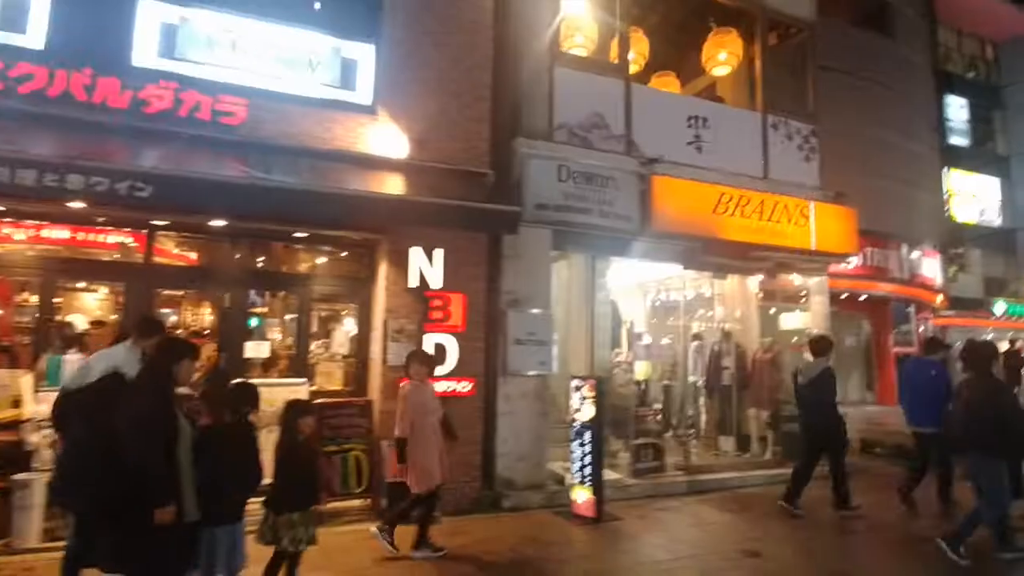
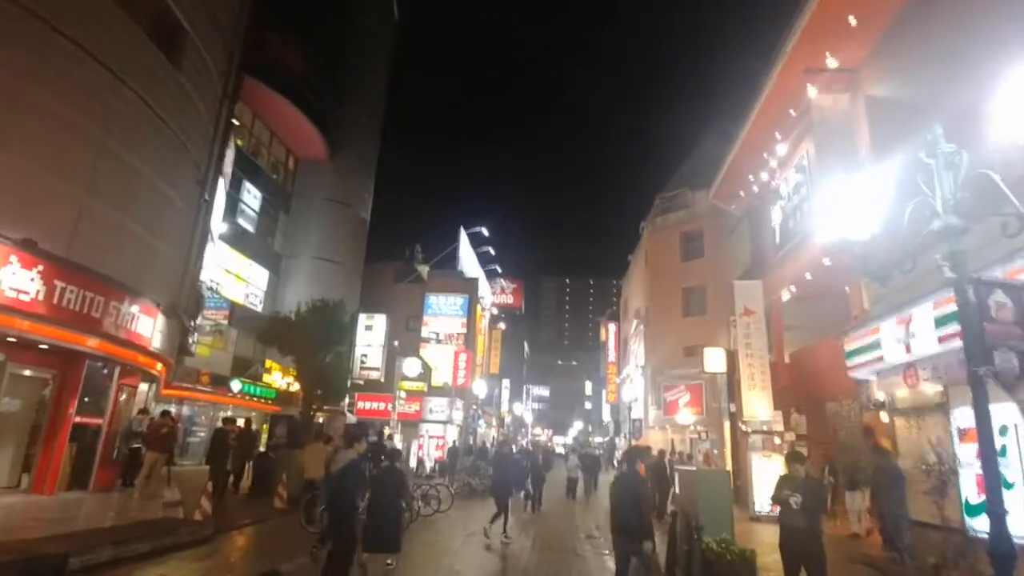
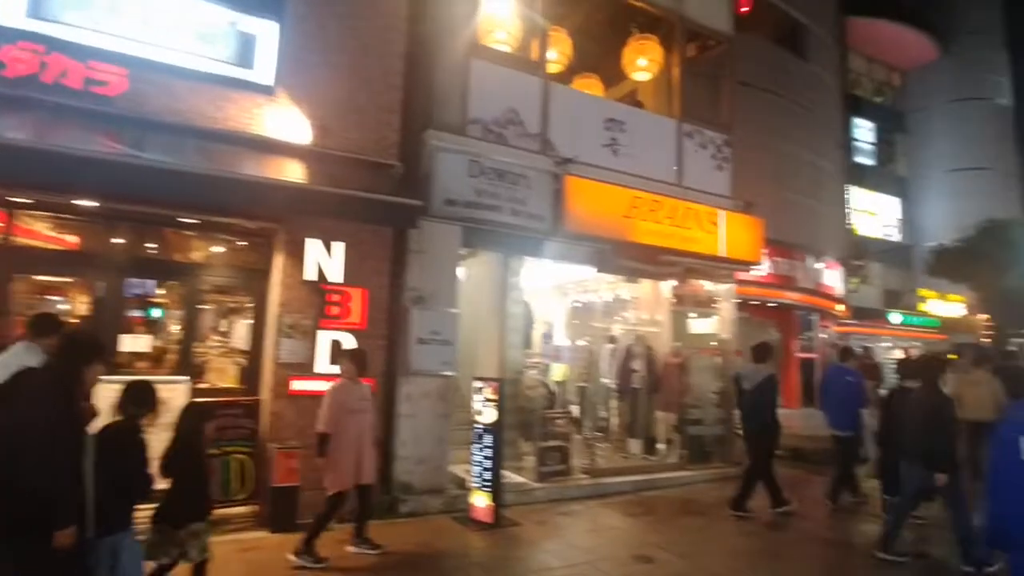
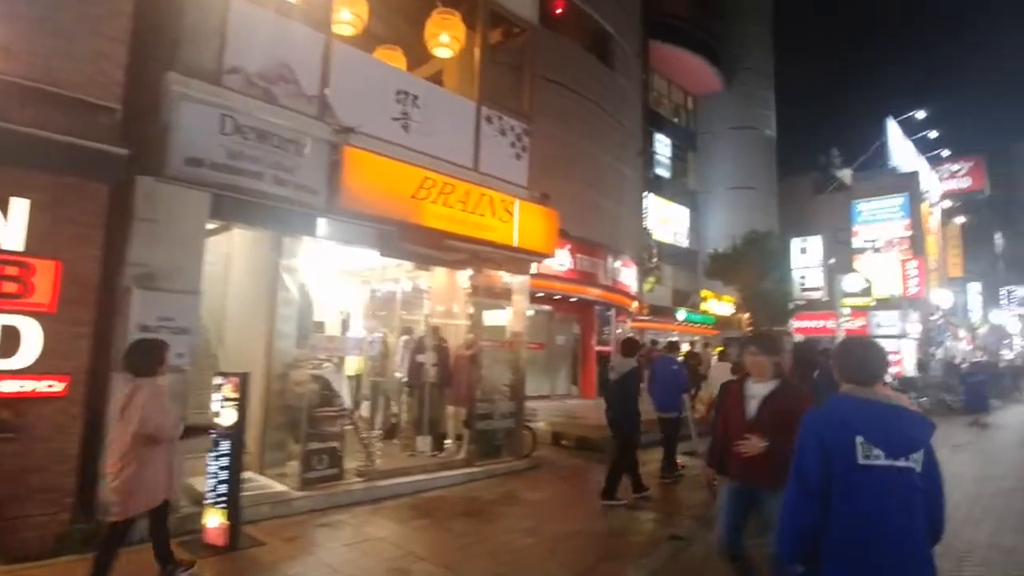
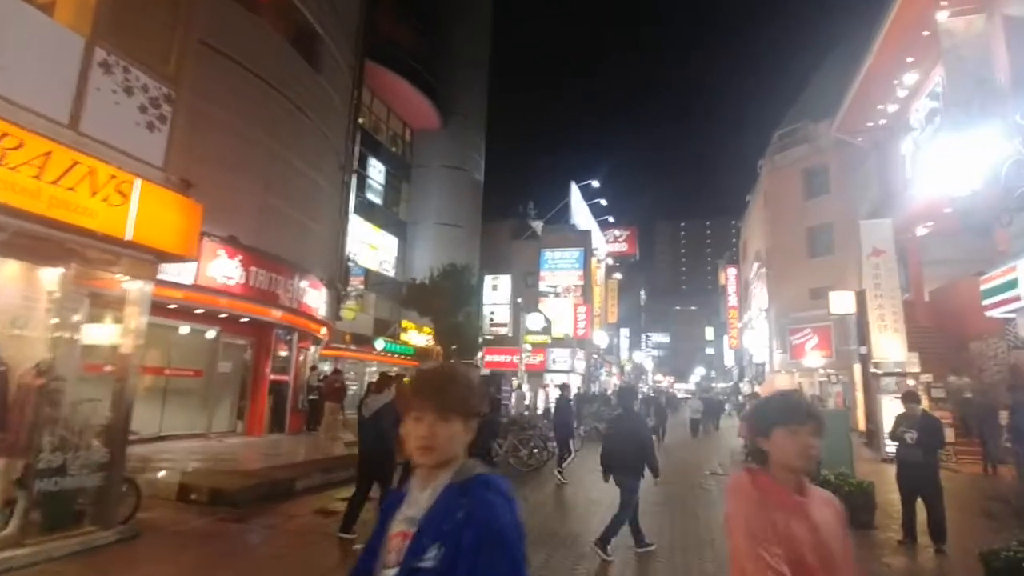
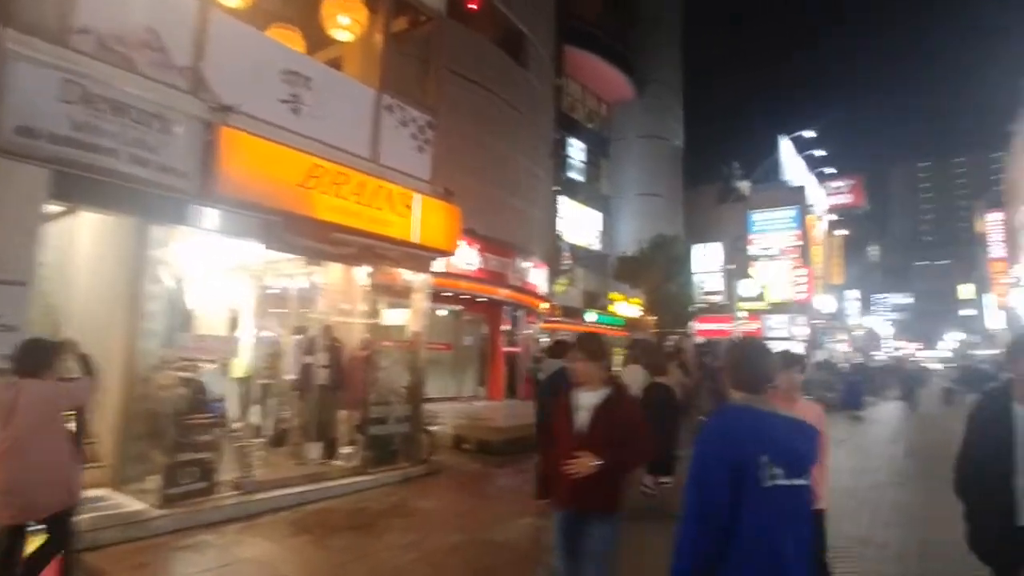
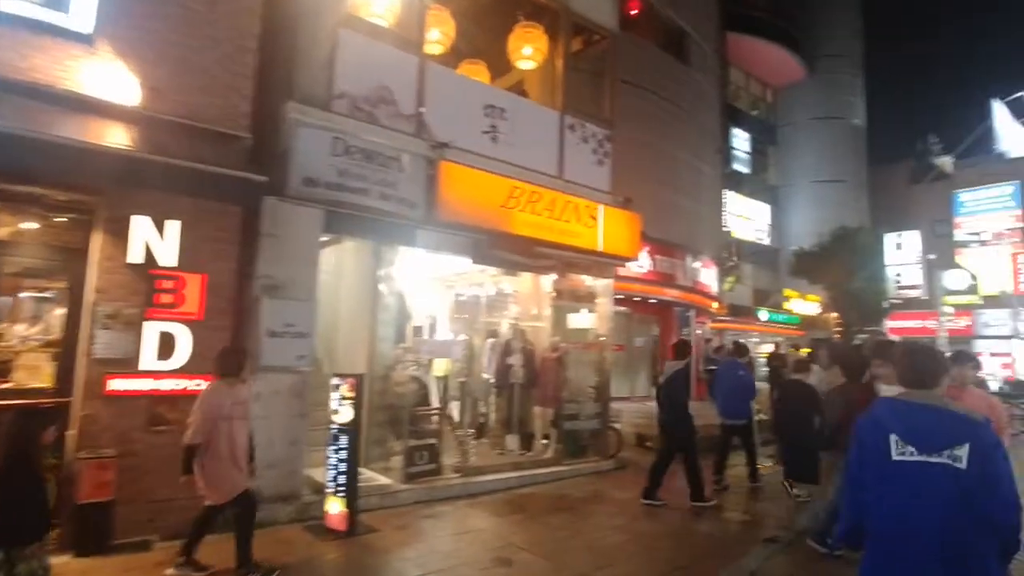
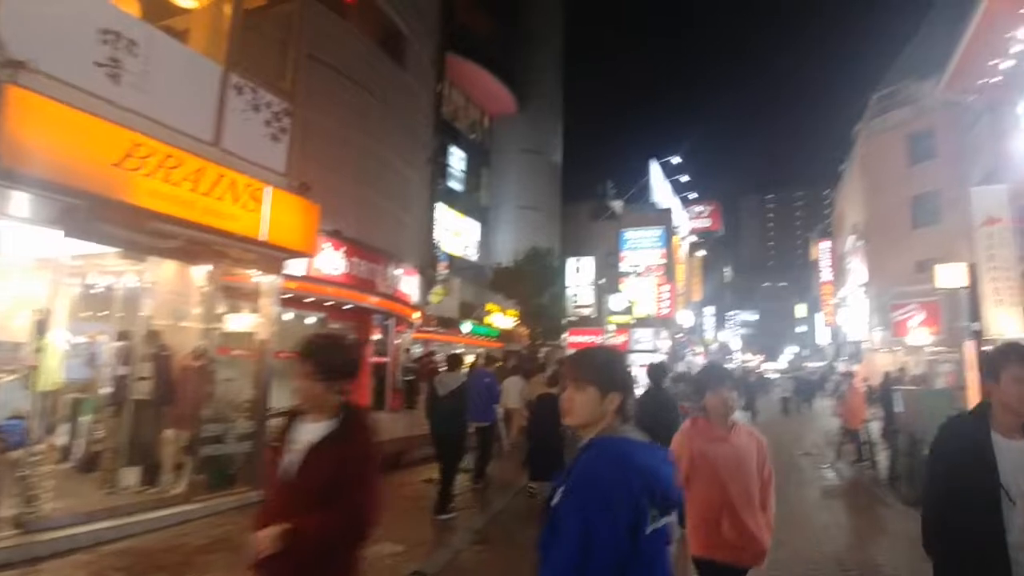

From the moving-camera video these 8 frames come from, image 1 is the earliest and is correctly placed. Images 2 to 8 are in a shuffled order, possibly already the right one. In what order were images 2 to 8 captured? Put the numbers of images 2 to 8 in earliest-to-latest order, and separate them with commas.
3, 7, 4, 6, 8, 5, 2
